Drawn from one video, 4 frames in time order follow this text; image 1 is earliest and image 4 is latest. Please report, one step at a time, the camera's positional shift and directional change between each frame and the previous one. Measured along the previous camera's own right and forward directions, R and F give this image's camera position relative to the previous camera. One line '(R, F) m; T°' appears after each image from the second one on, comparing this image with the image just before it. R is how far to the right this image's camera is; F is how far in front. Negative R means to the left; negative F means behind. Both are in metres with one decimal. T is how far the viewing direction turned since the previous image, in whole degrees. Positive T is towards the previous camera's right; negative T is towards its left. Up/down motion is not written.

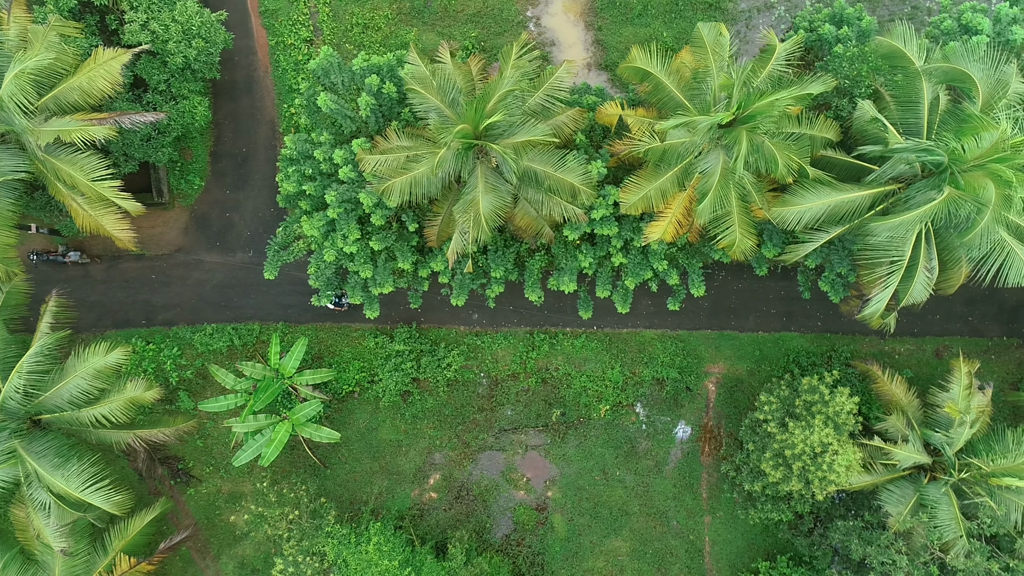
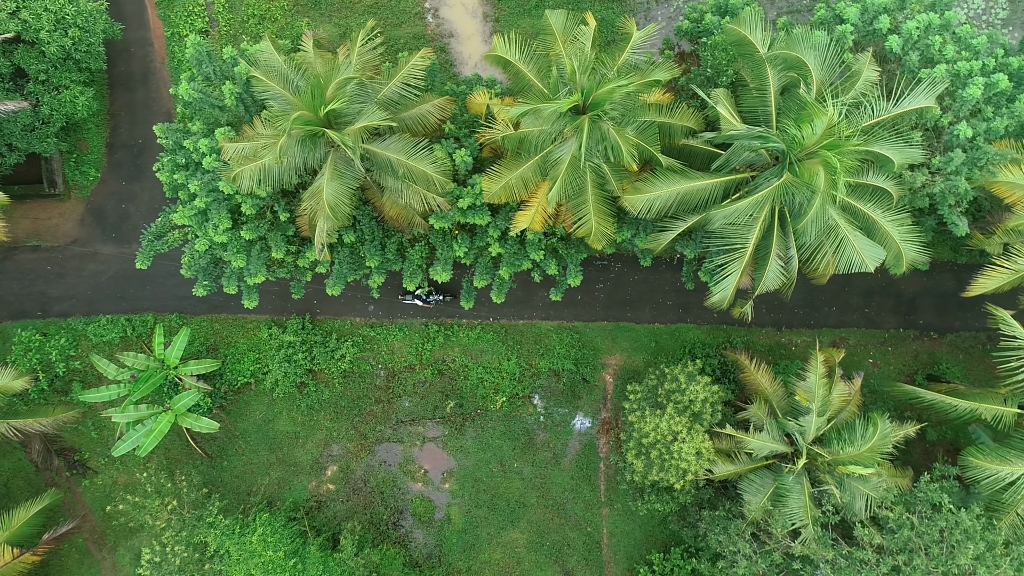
(+1.7, 0.0) m; 0°
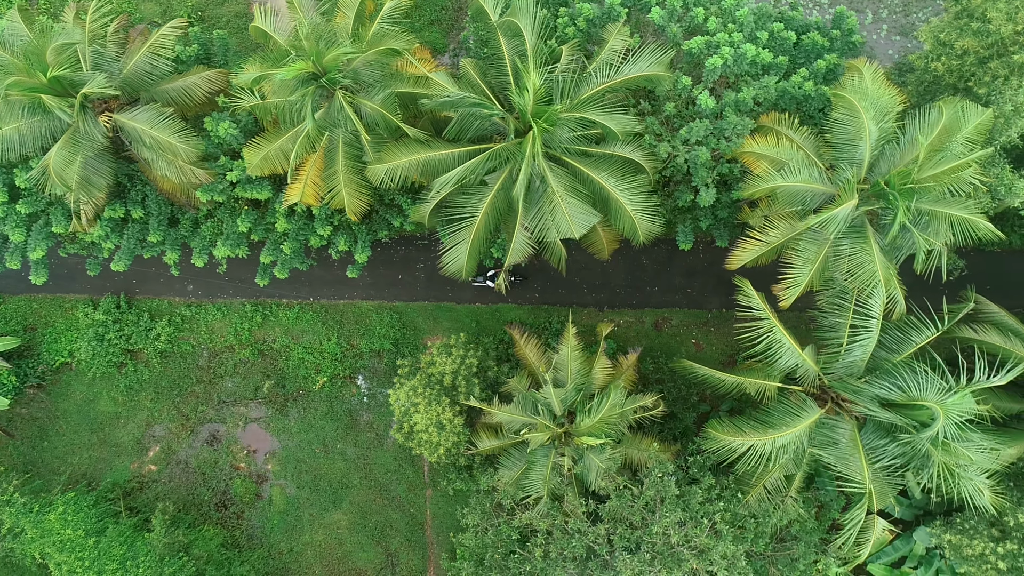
(+3.0, +0.1) m; 0°
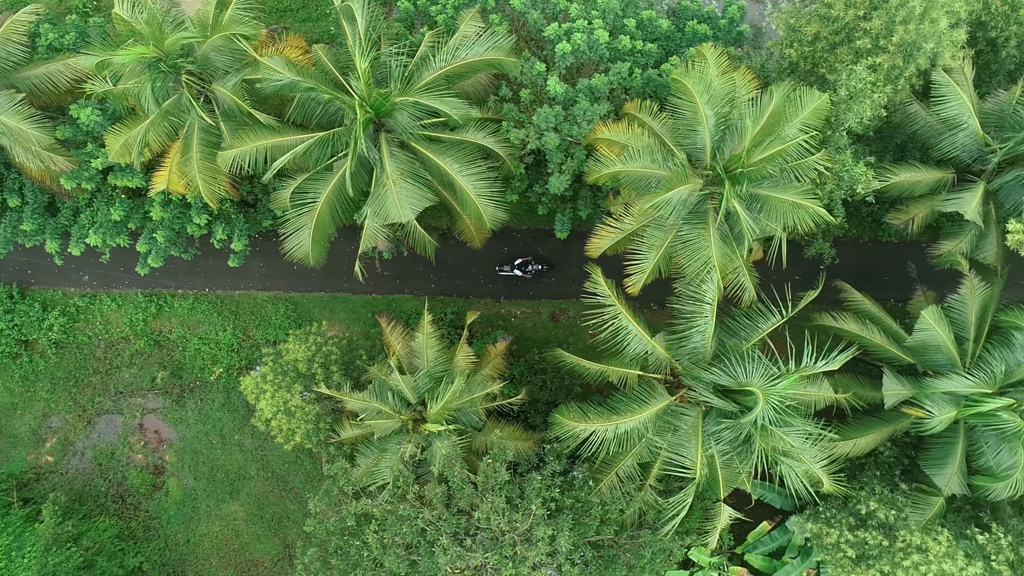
(+1.7, 0.0) m; 0°
